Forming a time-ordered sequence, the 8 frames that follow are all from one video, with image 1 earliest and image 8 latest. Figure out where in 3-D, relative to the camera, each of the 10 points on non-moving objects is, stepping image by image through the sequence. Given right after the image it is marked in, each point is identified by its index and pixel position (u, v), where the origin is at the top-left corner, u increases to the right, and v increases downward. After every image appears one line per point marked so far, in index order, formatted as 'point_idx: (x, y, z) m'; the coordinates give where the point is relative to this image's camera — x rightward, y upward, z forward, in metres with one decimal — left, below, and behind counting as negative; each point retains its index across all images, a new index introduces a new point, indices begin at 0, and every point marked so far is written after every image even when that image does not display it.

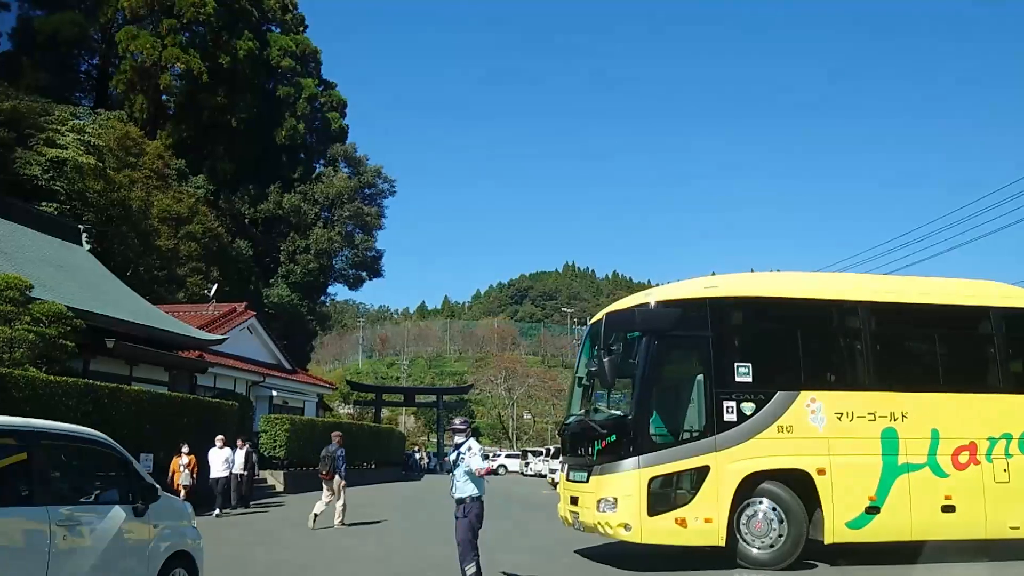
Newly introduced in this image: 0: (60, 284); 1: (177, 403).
0: (-8.7, +0.1, +17.3) m
1: (-6.2, -2.1, +16.6) m
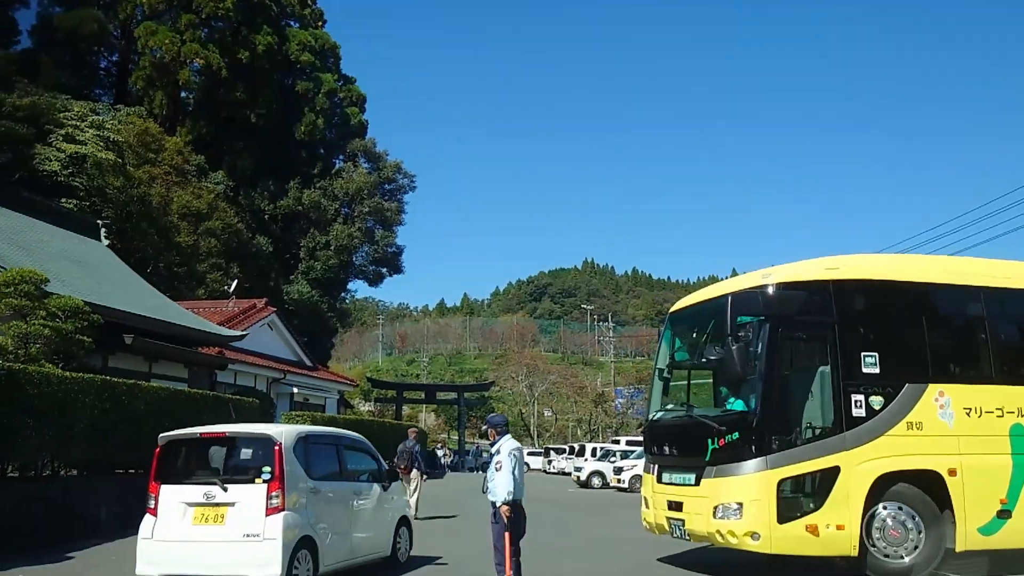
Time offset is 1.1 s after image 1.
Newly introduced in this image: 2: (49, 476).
0: (-8.2, +0.2, +17.1) m
1: (-5.7, -2.0, +16.3) m
2: (-6.2, -2.5, +12.0) m
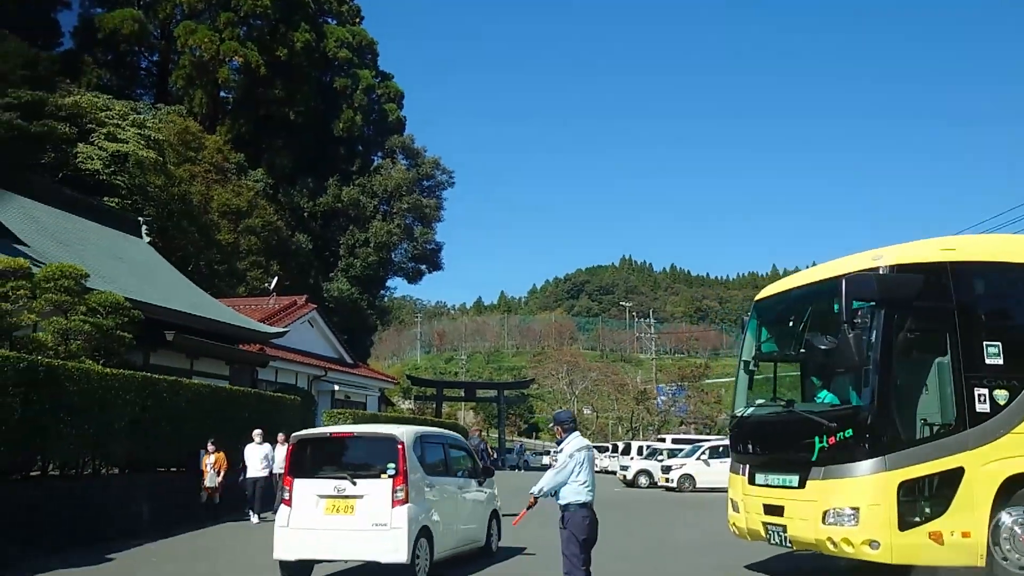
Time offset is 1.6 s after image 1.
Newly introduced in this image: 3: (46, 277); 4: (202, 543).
0: (-7.3, +0.2, +16.9) m
1: (-4.9, -1.9, +16.0) m
2: (-5.5, -2.4, +11.8) m
3: (-6.1, +0.1, +11.8) m
4: (-4.3, -3.5, +12.5) m
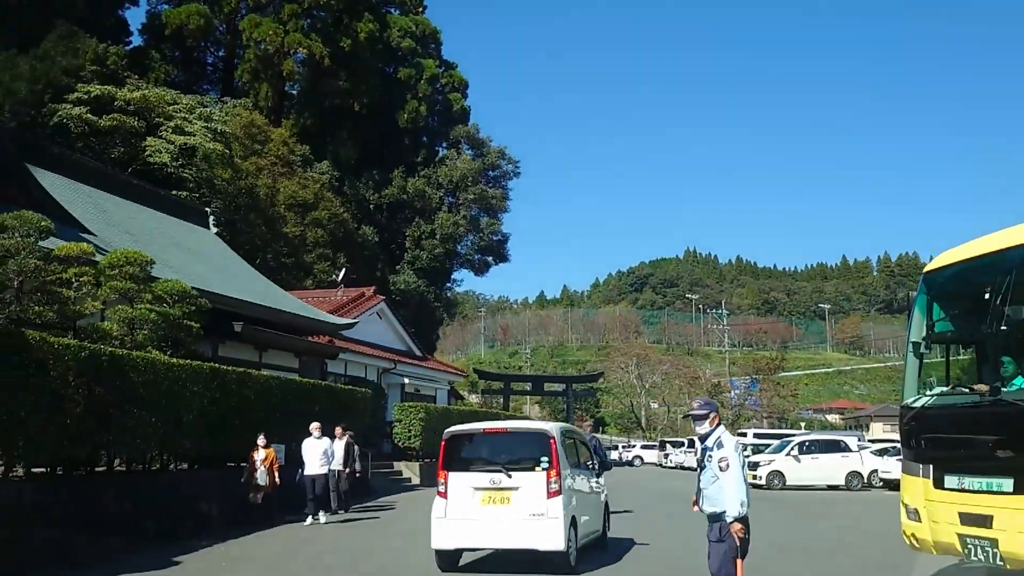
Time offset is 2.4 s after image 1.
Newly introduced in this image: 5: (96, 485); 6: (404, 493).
0: (-5.9, +0.4, +16.5) m
1: (-3.5, -1.8, +15.5) m
2: (-4.4, -2.3, +11.3) m
3: (-5.0, +0.3, +11.4) m
4: (-3.2, -3.3, +11.9) m
5: (-4.6, -2.2, +10.0) m
6: (-2.3, -4.6, +19.9) m
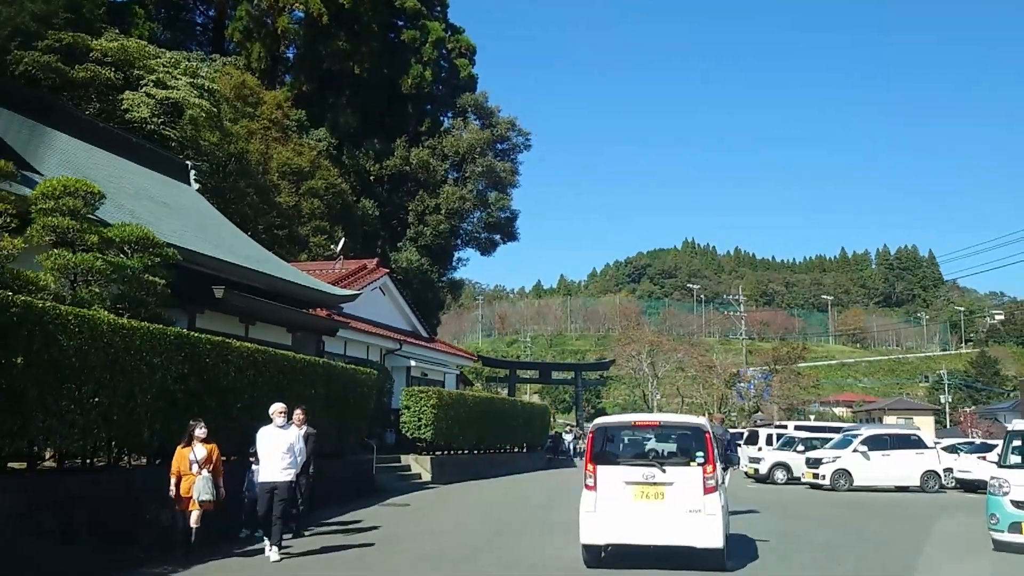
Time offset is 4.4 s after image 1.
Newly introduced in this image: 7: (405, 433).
0: (-5.4, +1.0, +13.9) m
1: (-3.0, -1.2, +12.9) m
2: (-3.9, -1.7, +8.7) m
3: (-4.5, +0.9, +8.7) m
4: (-2.6, -2.8, +9.4) m
5: (-4.1, -1.6, +7.4) m
6: (-1.9, -3.9, +17.4) m
7: (-2.4, -3.2, +20.0) m
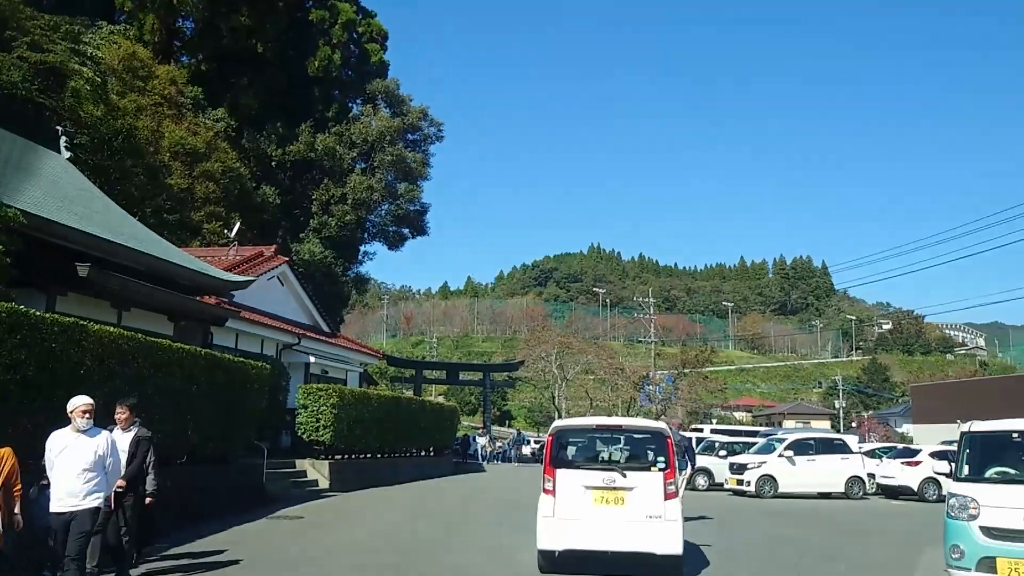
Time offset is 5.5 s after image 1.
0: (-6.6, +1.3, +12.0) m
1: (-4.1, -0.9, +11.2) m
2: (-4.6, -1.4, +7.0) m
3: (-5.1, +1.2, +6.9) m
4: (-3.4, -2.5, +7.7) m
5: (-4.6, -1.4, +5.6) m
6: (-3.5, -3.7, +15.8) m
7: (-4.3, -3.0, +18.3) m
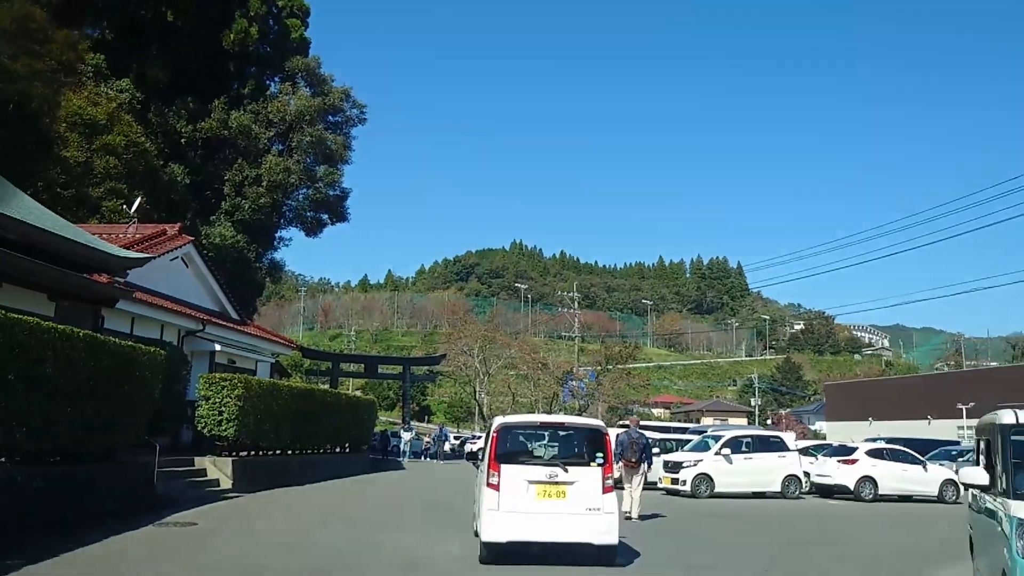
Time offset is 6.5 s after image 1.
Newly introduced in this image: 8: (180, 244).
0: (-7.4, +1.7, +10.3) m
1: (-4.9, -0.6, +9.8) m
2: (-5.0, -1.1, +5.5) m
3: (-5.5, +1.5, +5.4) m
4: (-4.0, -2.3, +6.3) m
5: (-4.9, -1.1, +4.1) m
6: (-4.8, -3.4, +14.4) m
7: (-5.8, -2.6, +16.8) m
8: (-7.0, +0.9, +19.1) m
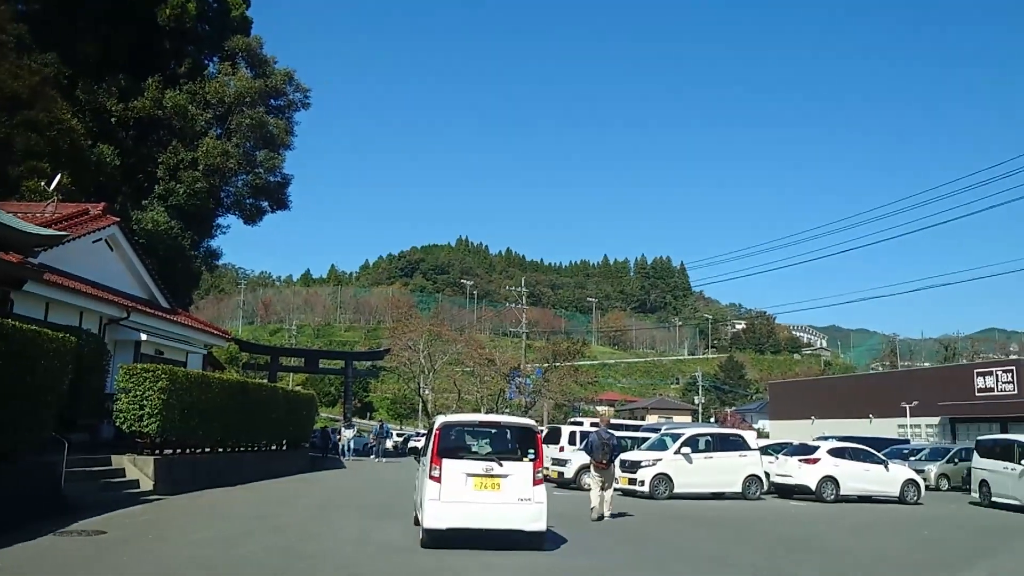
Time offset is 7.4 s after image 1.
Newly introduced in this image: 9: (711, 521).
0: (-7.8, +2.0, +8.9) m
1: (-5.4, -0.4, +8.5) m
2: (-5.2, -0.9, +4.2) m
3: (-5.6, +1.7, +4.1) m
4: (-4.2, -2.1, +5.2) m
5: (-5.0, -0.9, +2.9) m
6: (-5.5, -3.2, +13.1) m
7: (-6.7, -2.4, +15.5) m
8: (-8.0, +1.2, +17.7) m
9: (+3.4, -4.0, +15.2) m
